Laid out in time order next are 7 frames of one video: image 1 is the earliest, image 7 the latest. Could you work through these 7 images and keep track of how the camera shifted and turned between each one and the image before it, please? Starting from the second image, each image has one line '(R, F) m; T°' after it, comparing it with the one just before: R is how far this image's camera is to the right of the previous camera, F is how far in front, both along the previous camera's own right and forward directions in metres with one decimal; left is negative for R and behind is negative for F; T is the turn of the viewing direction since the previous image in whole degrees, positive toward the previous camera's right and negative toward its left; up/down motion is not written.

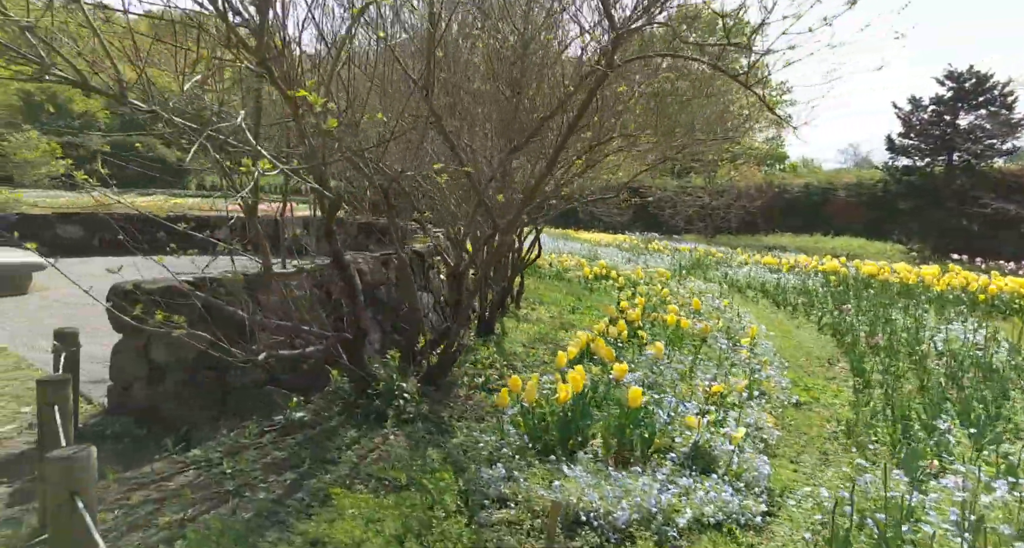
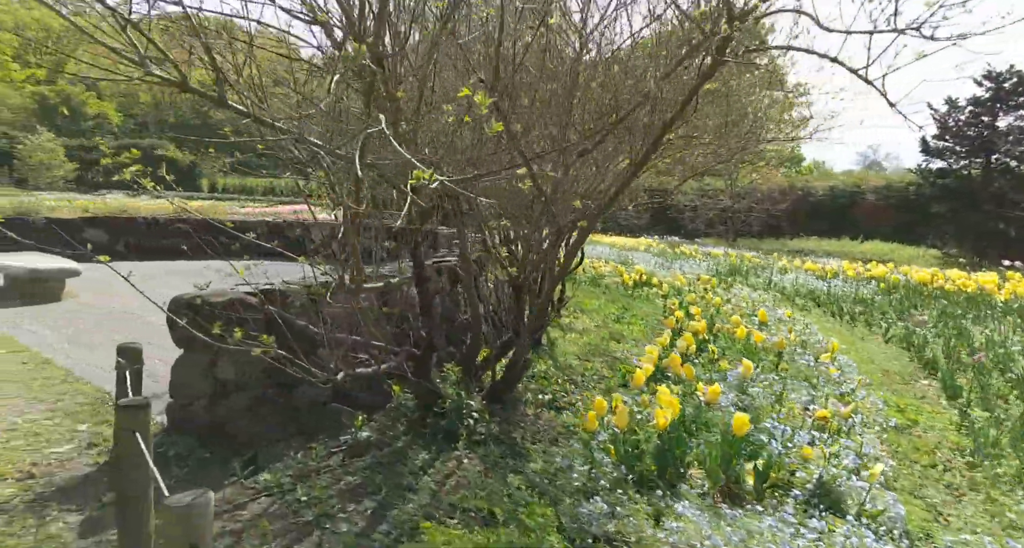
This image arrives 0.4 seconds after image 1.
(-0.2, +0.1) m; -1°
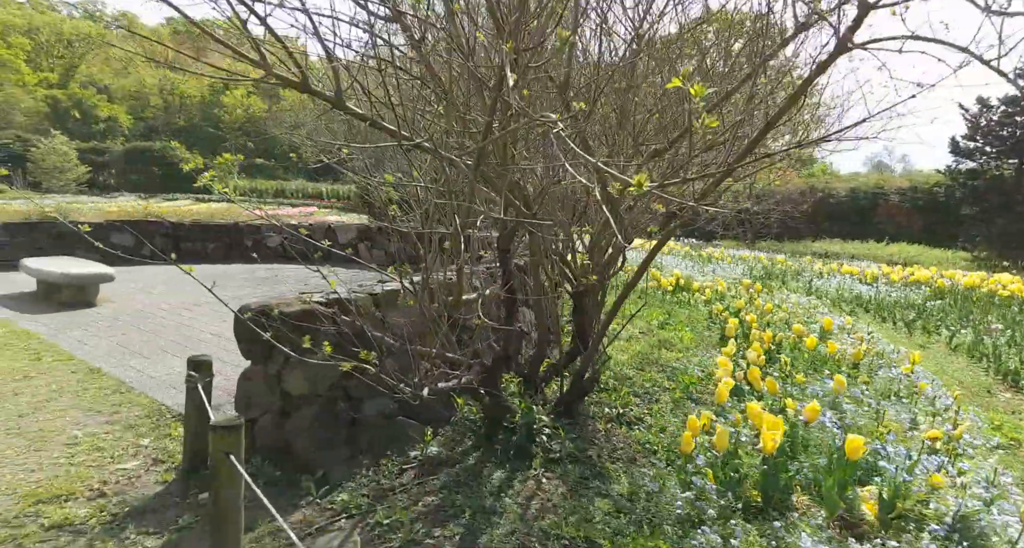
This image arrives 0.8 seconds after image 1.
(-0.3, +0.1) m; -1°
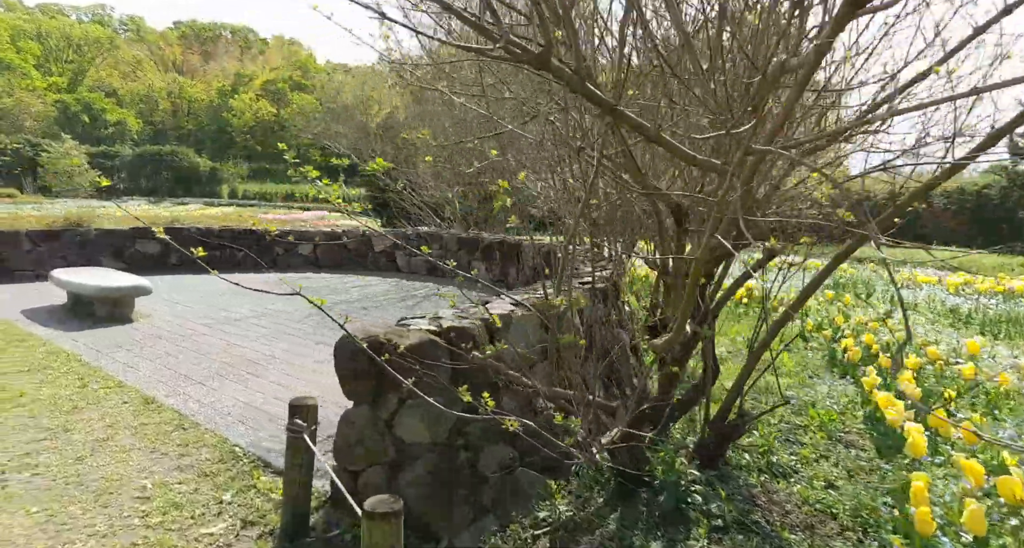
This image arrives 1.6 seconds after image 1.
(-0.5, +0.4) m; -1°
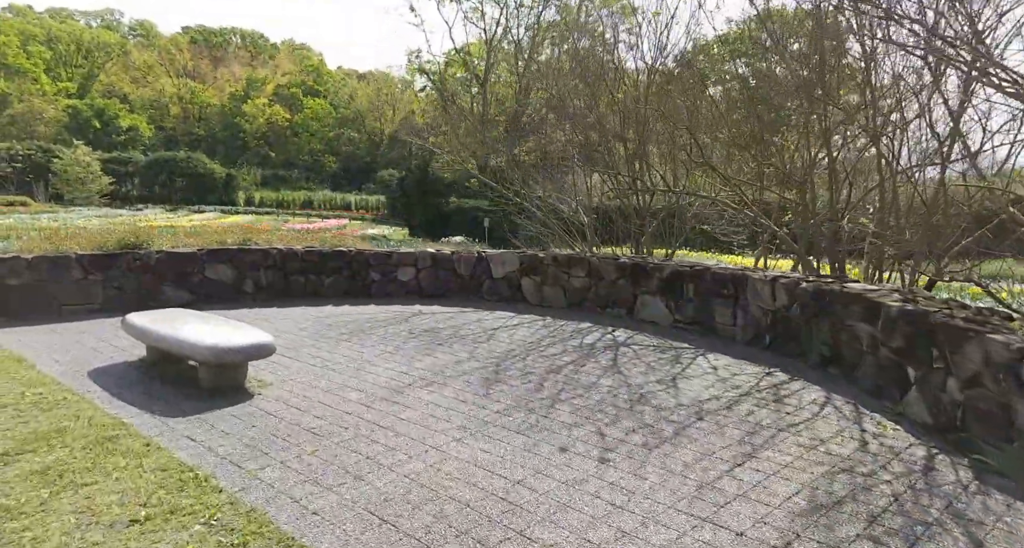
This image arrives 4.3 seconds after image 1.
(-1.5, +1.7) m; 0°
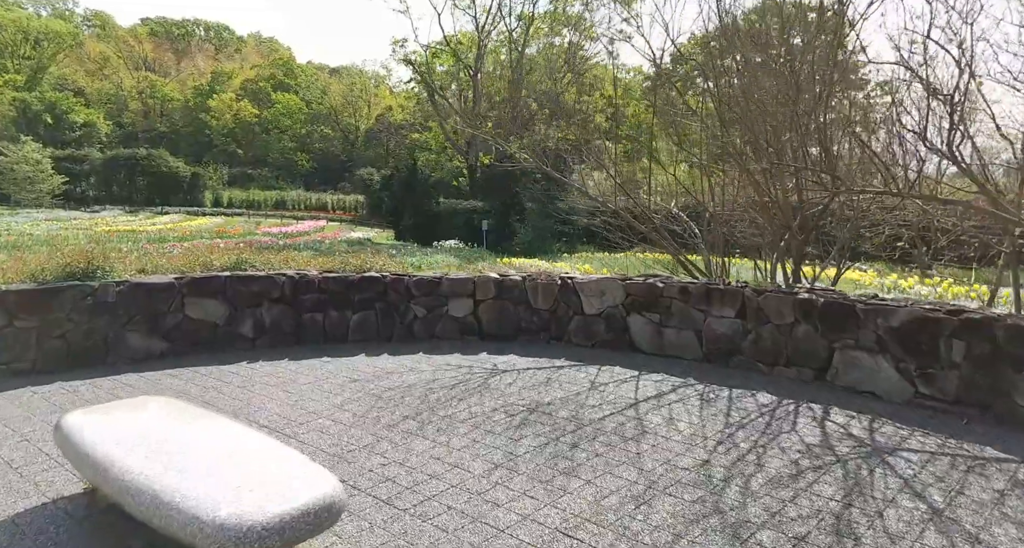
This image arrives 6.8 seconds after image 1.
(-1.0, +2.2) m; +2°
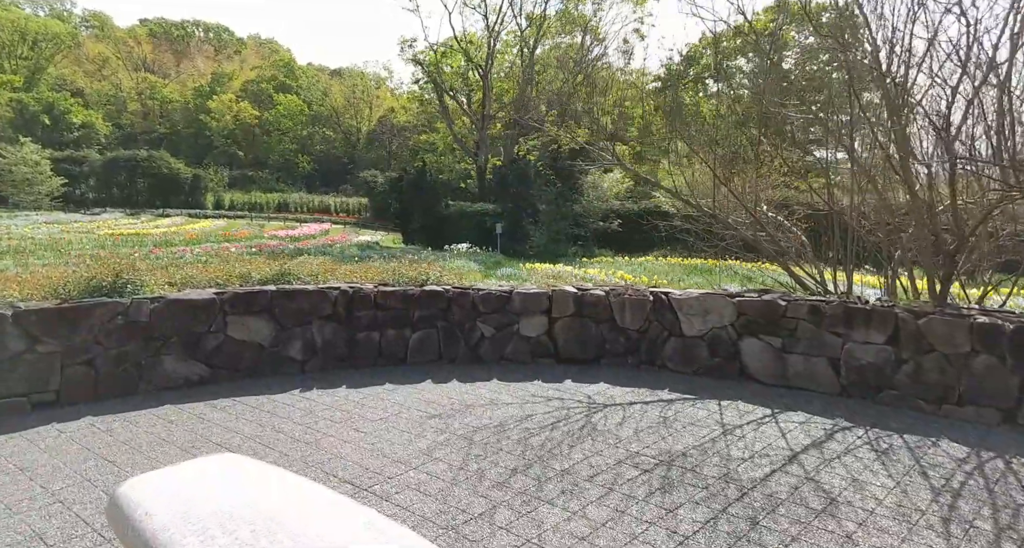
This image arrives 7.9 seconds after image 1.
(-0.6, +0.9) m; 0°
